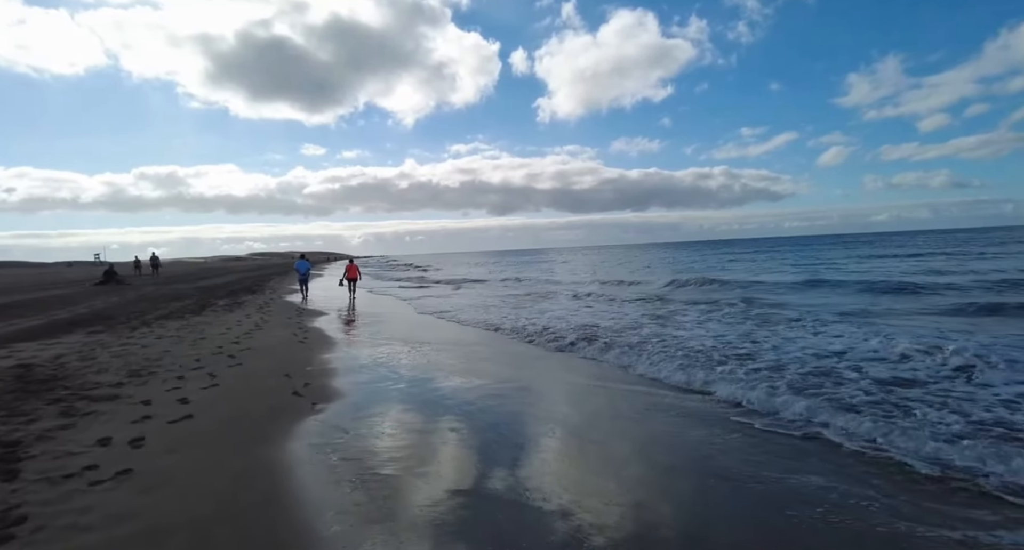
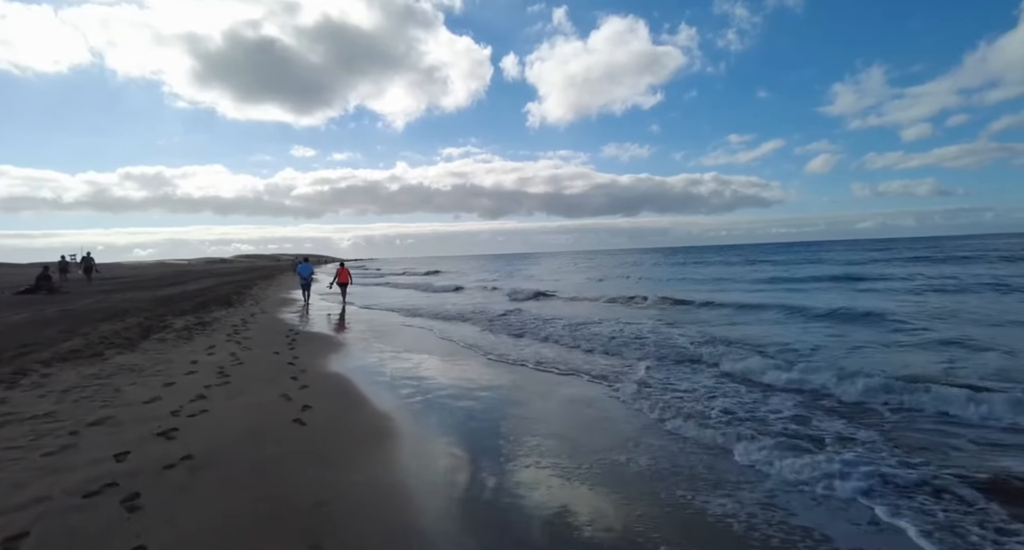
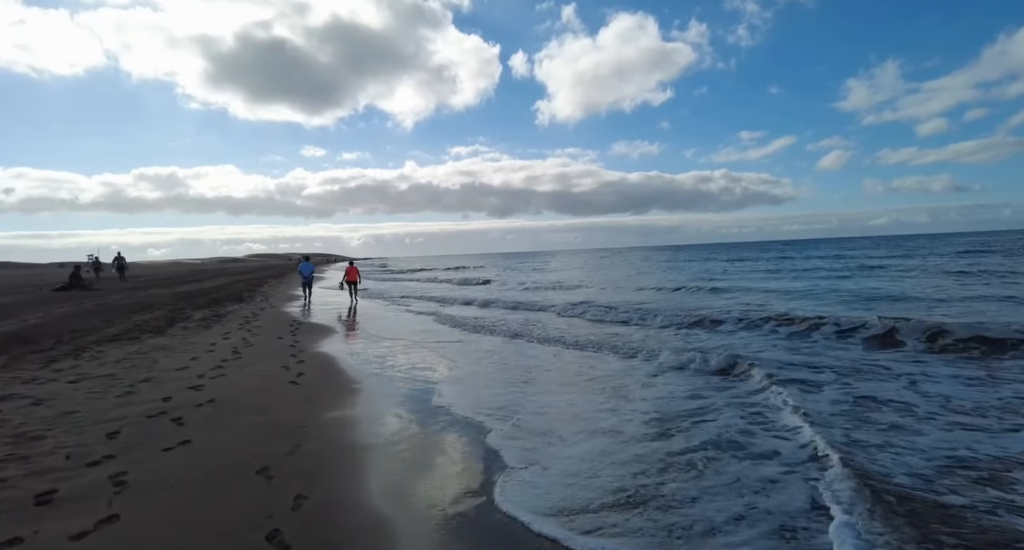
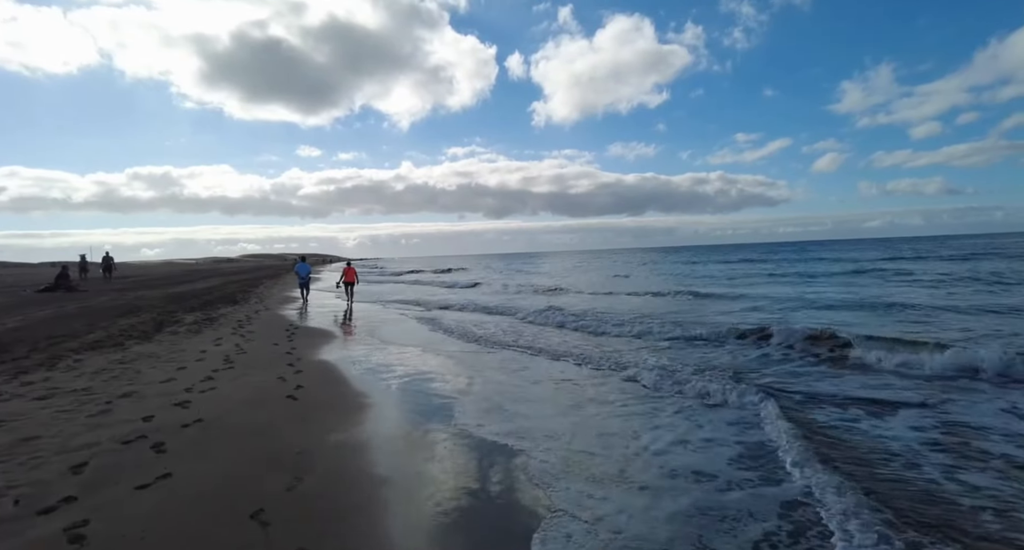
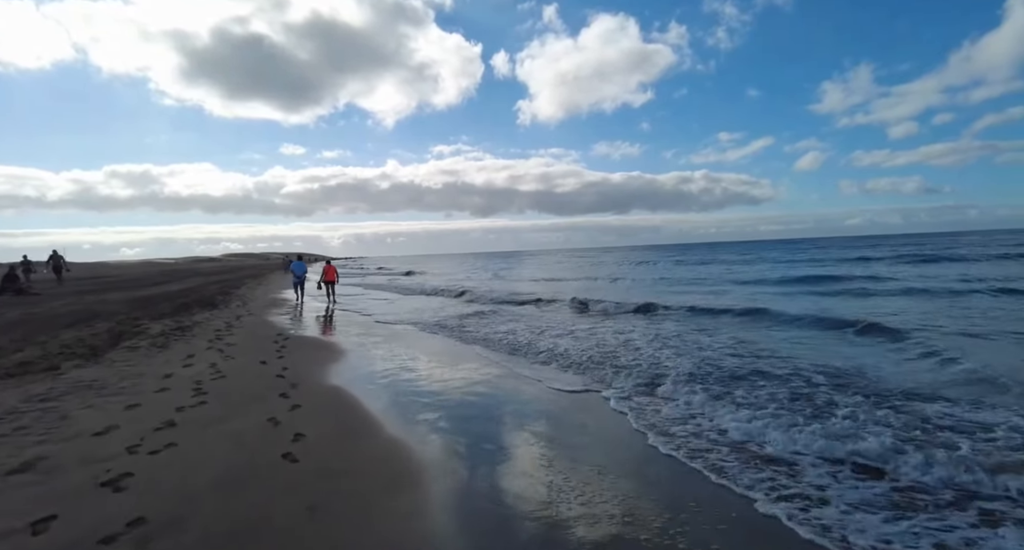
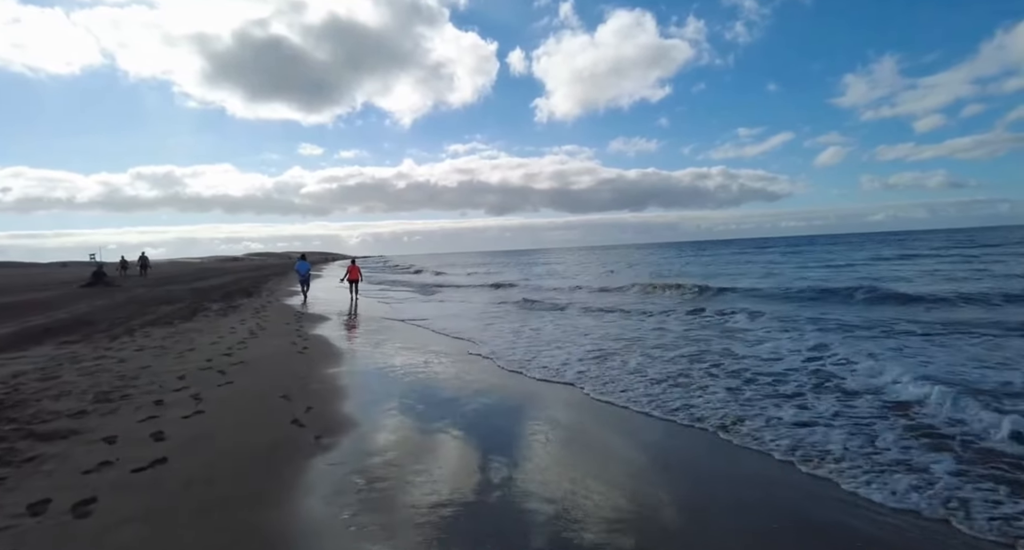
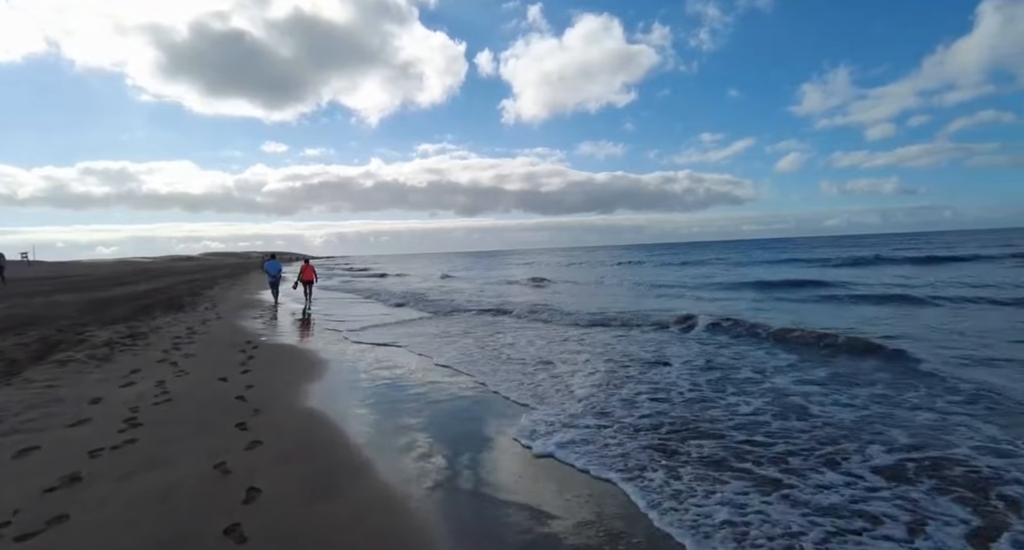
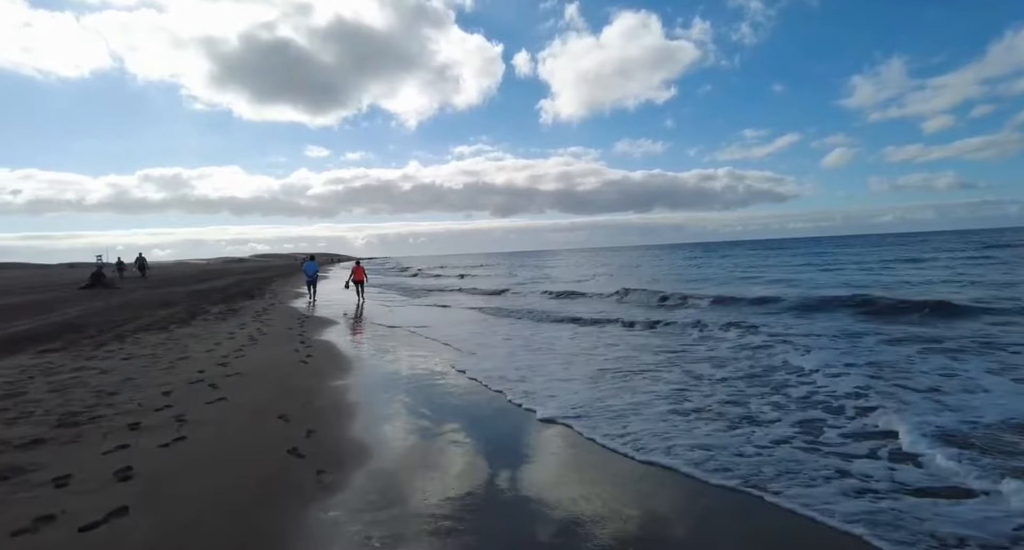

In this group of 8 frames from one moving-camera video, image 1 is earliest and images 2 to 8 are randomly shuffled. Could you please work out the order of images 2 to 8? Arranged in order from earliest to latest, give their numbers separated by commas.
6, 8, 3, 4, 2, 5, 7
